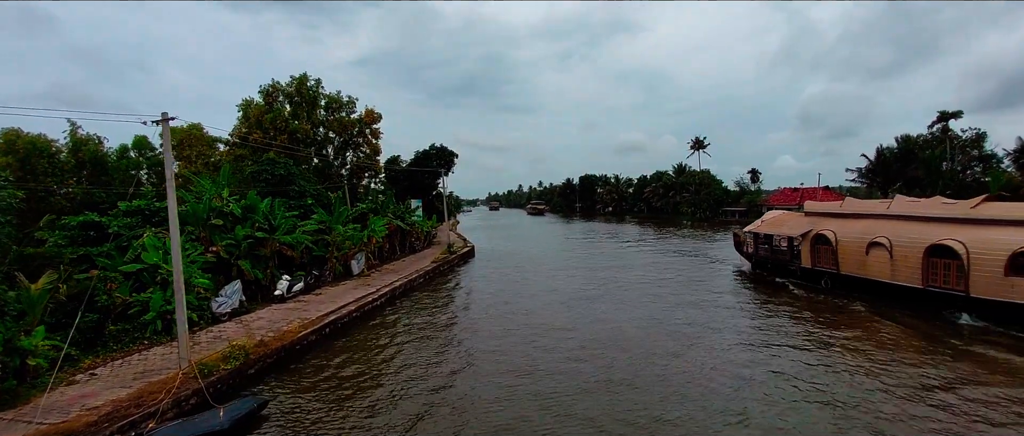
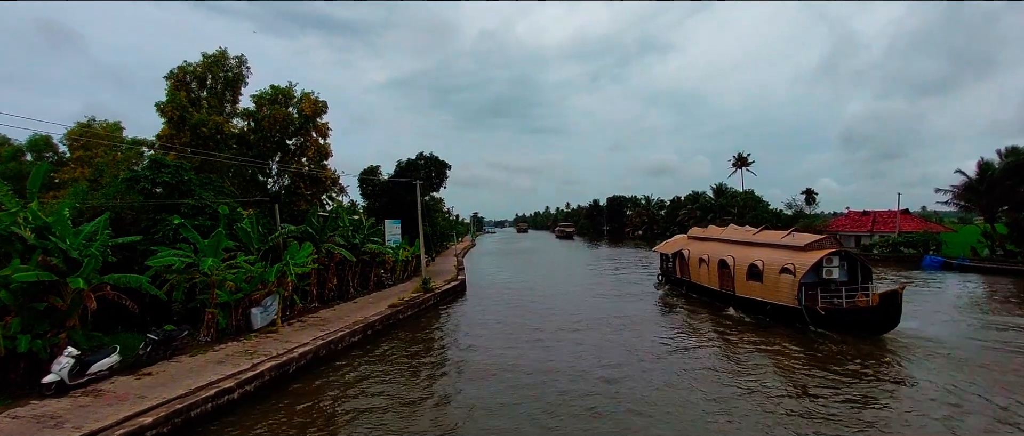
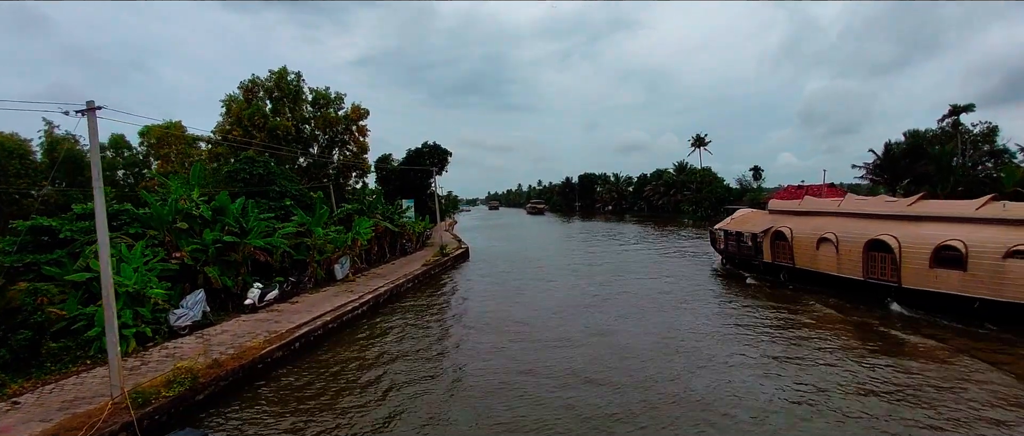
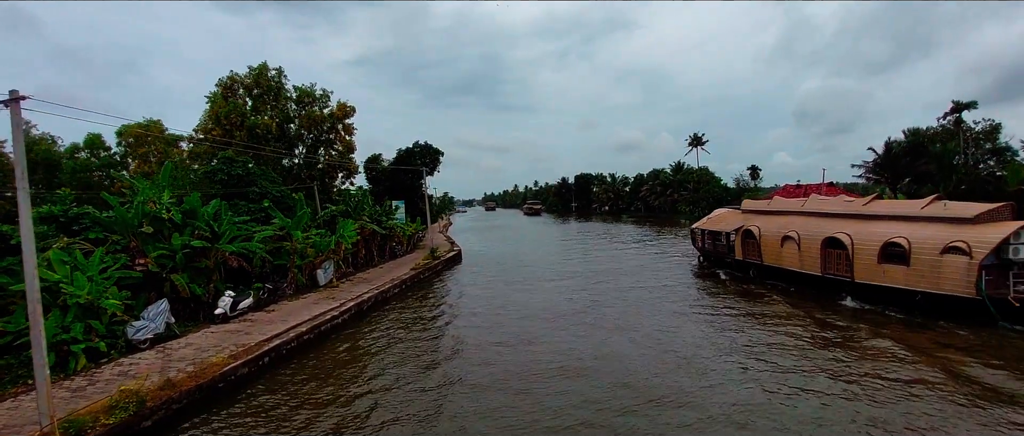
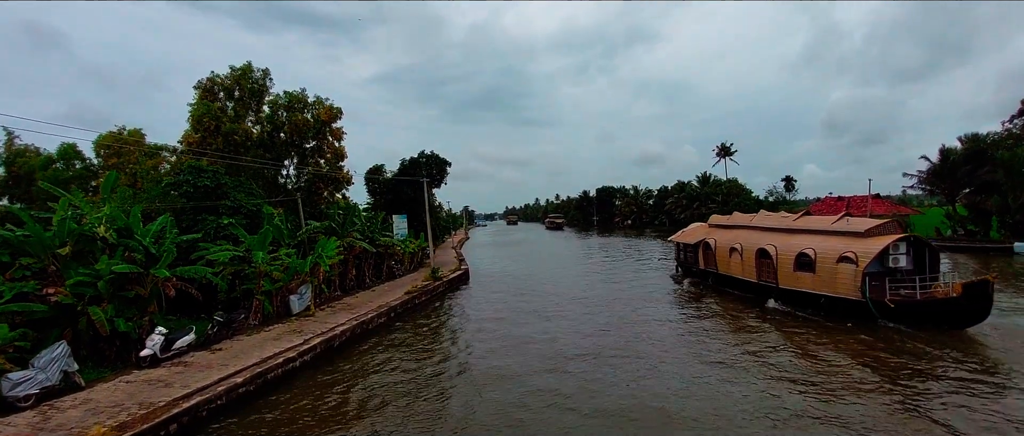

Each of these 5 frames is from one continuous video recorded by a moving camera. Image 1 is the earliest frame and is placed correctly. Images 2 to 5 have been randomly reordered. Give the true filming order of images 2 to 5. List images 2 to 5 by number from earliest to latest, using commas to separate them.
3, 4, 5, 2
